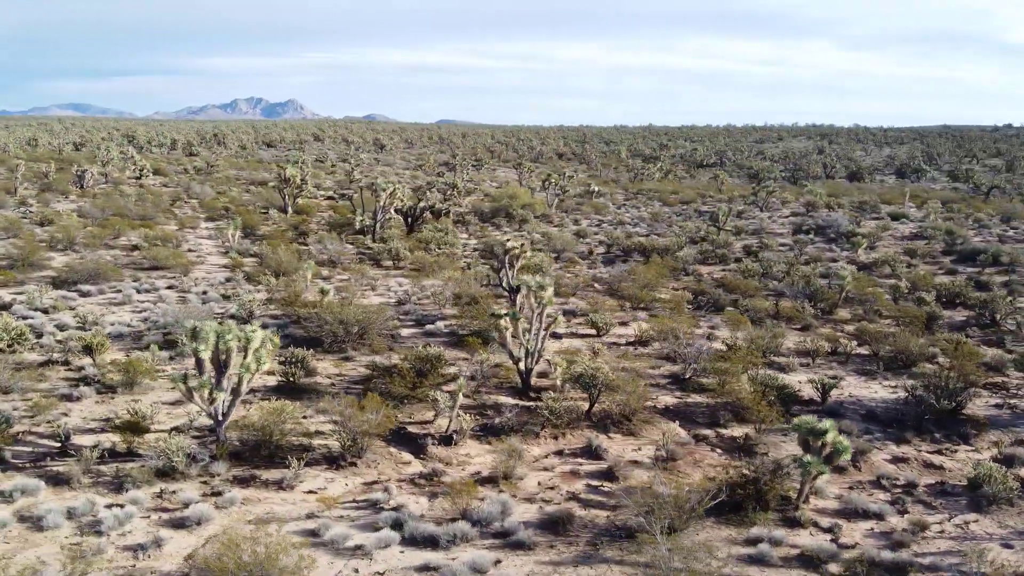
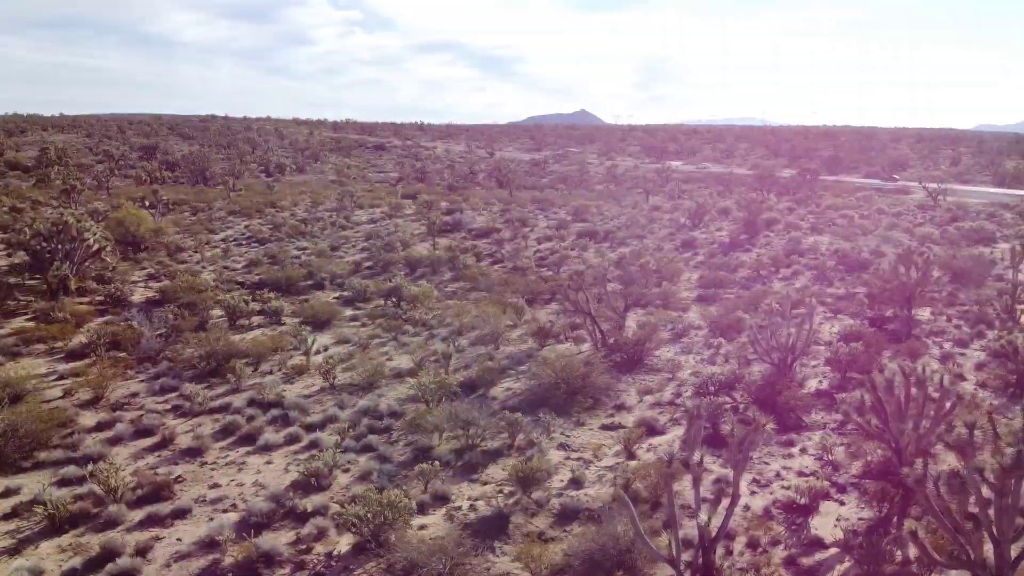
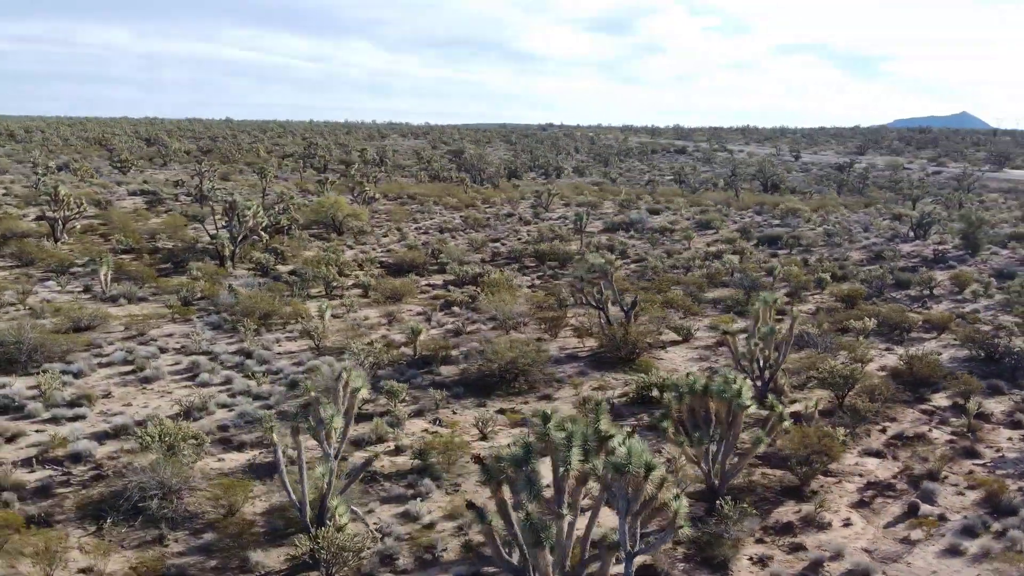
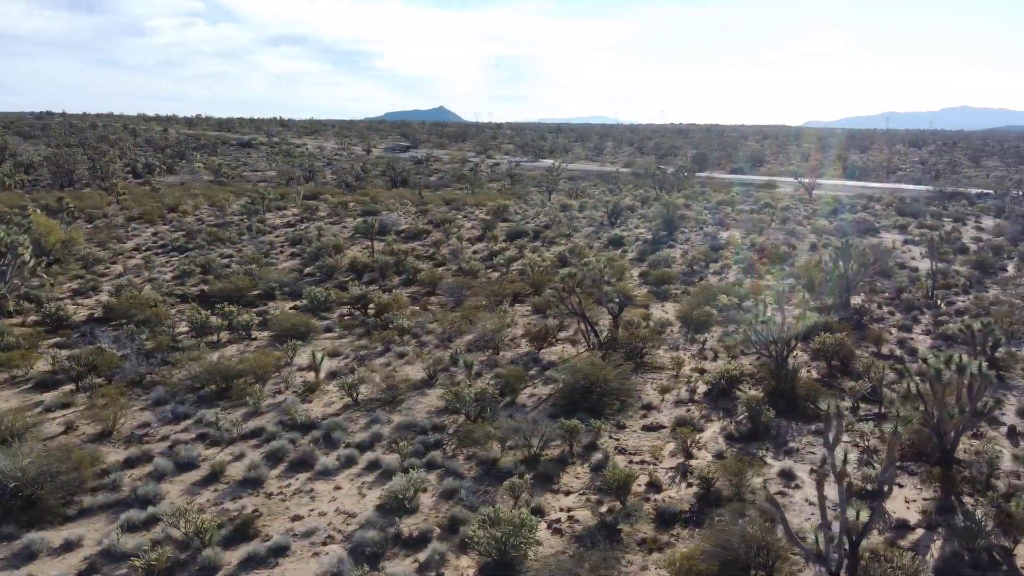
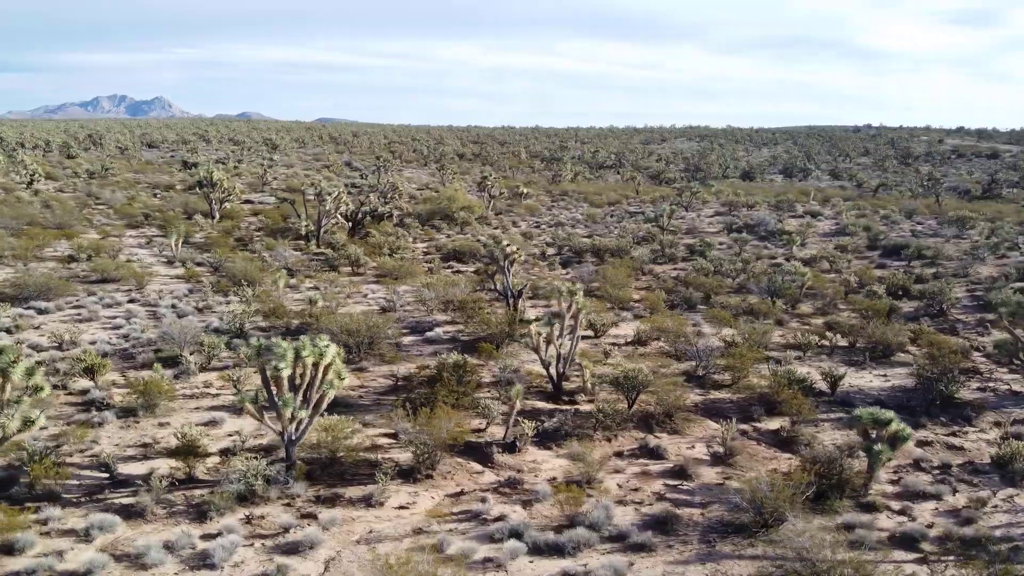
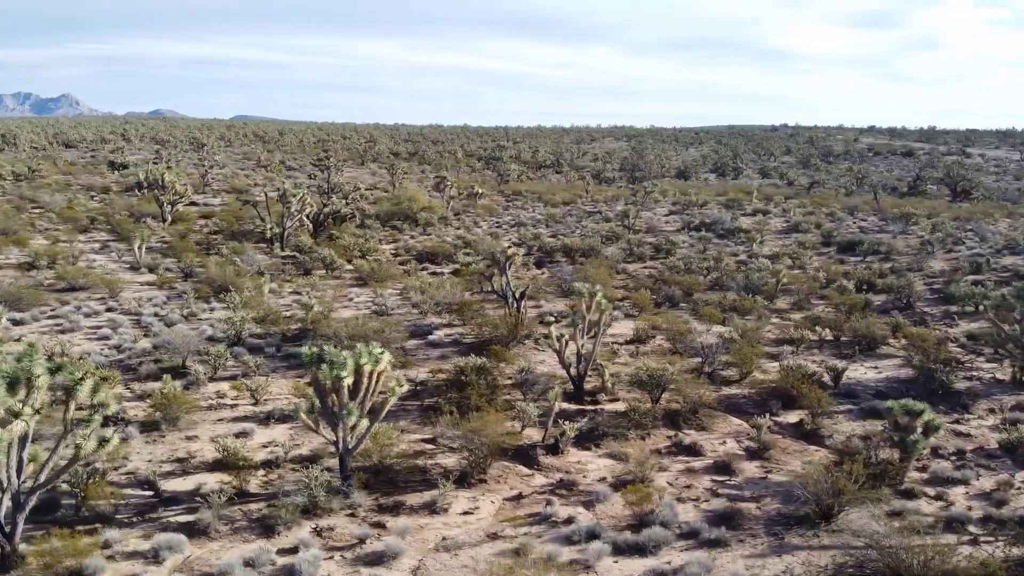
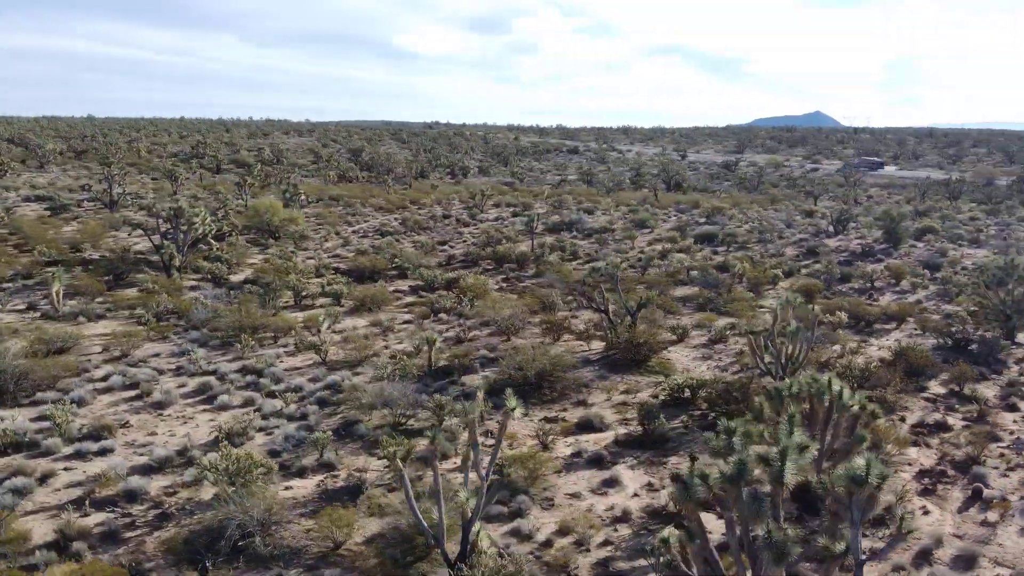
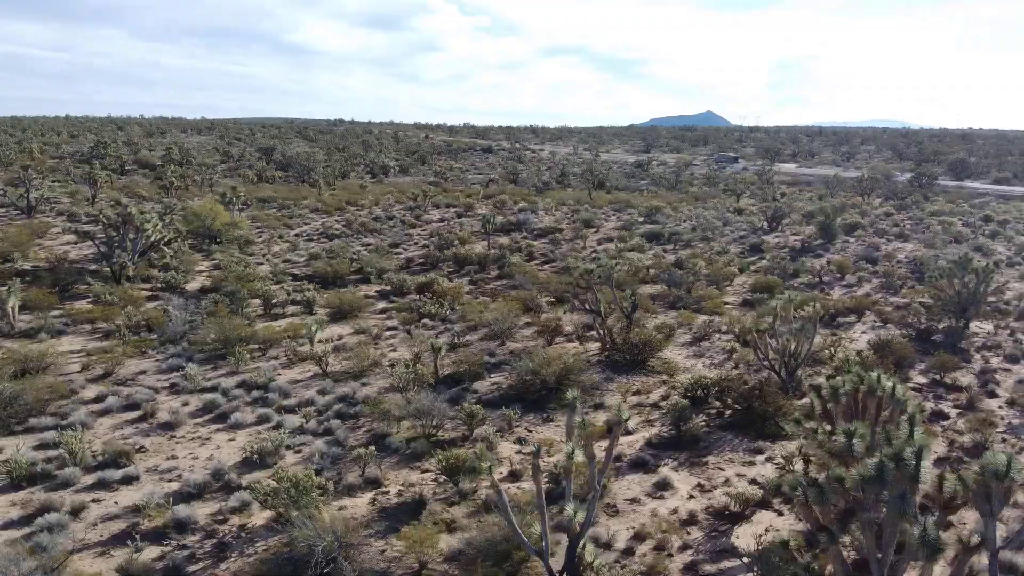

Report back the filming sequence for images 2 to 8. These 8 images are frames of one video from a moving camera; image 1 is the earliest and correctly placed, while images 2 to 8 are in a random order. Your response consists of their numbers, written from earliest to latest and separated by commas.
5, 6, 3, 7, 8, 2, 4
